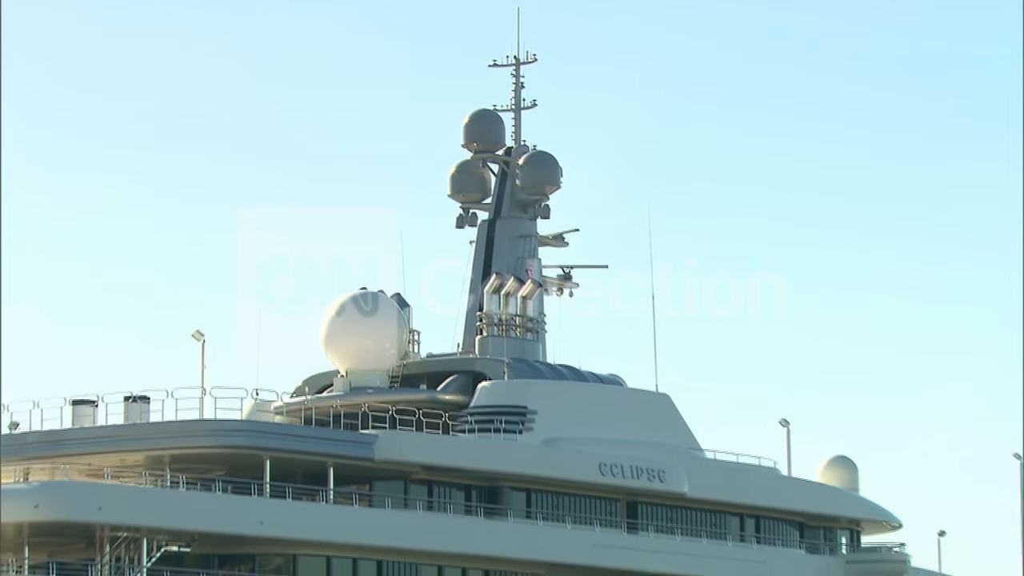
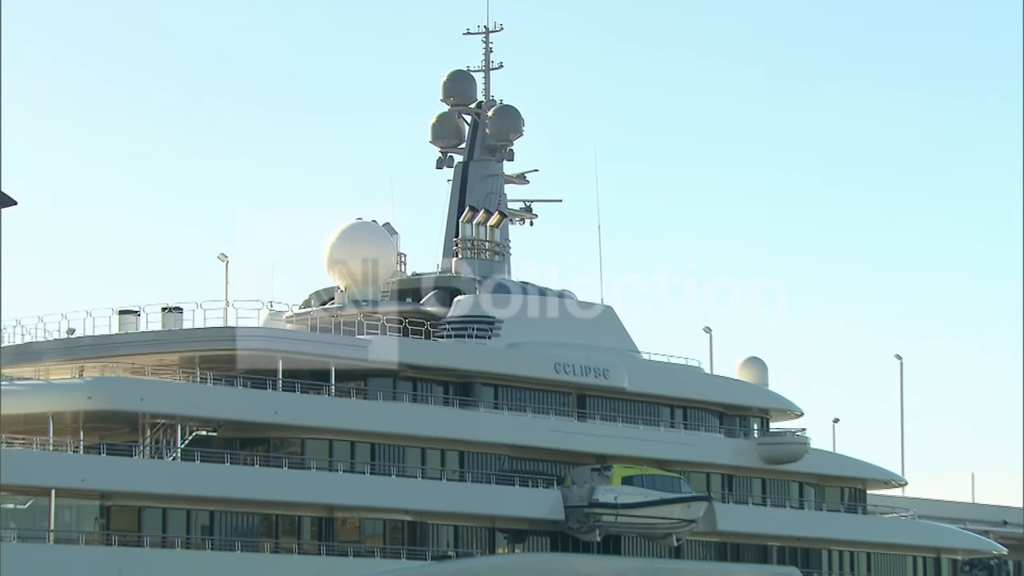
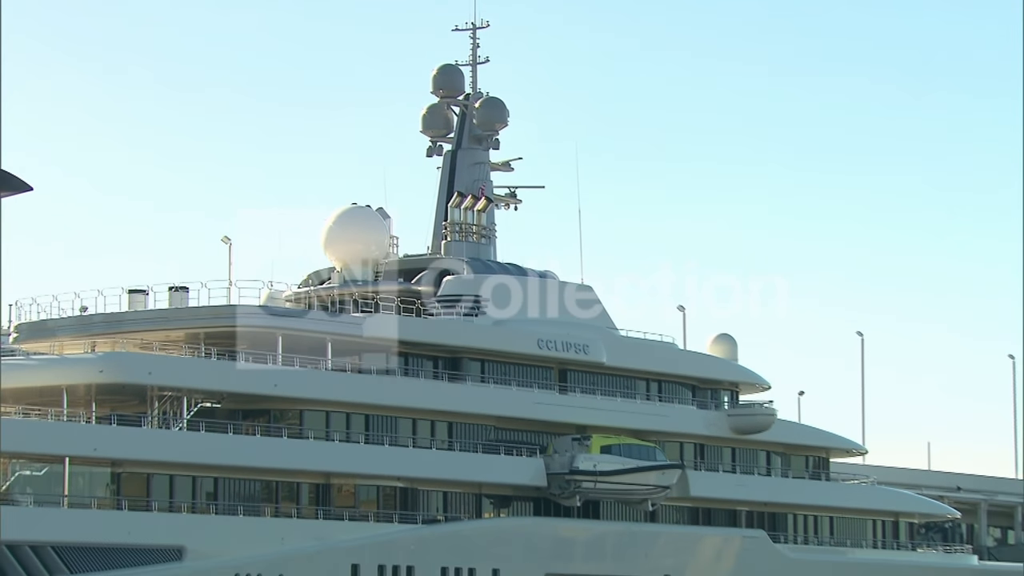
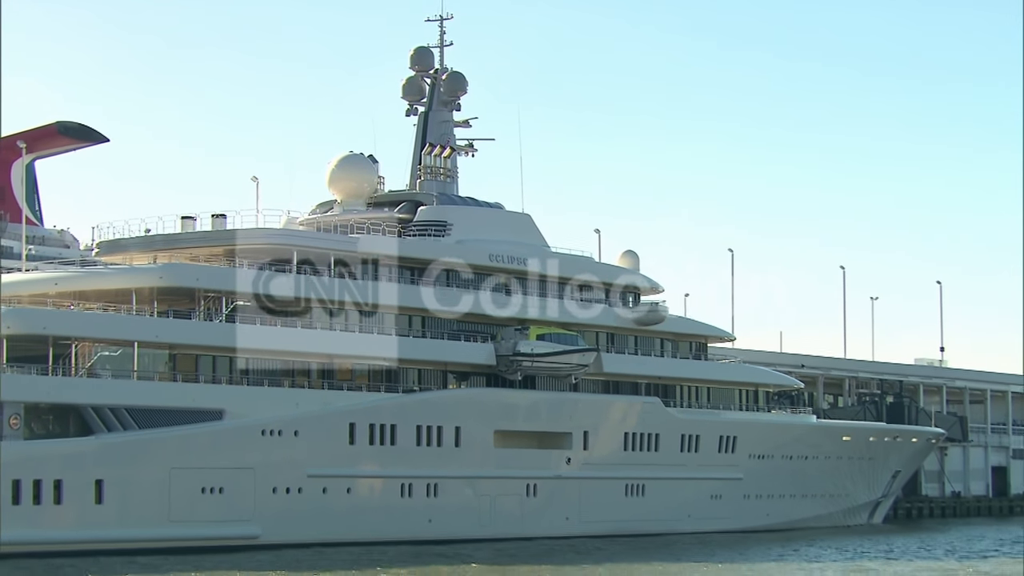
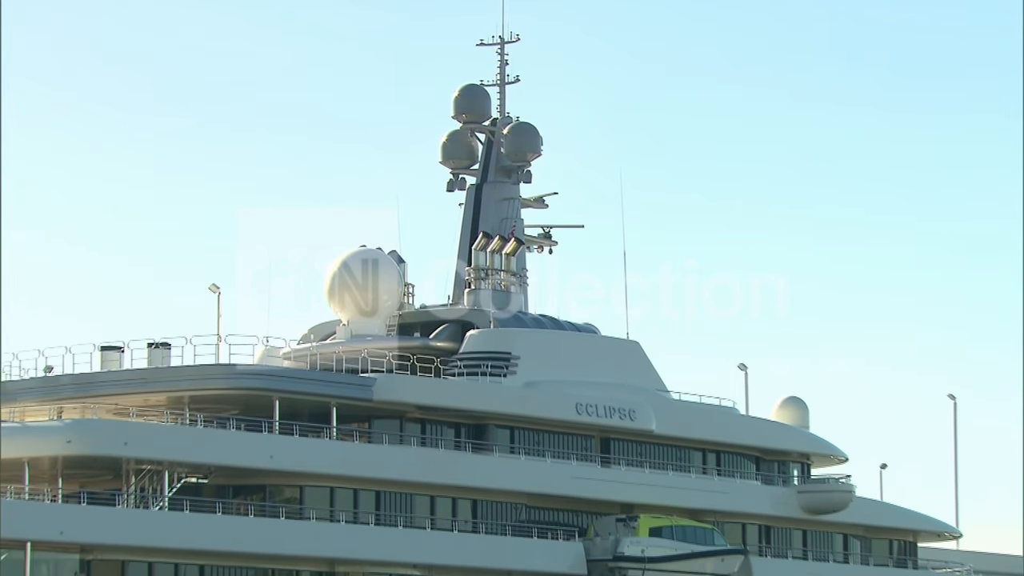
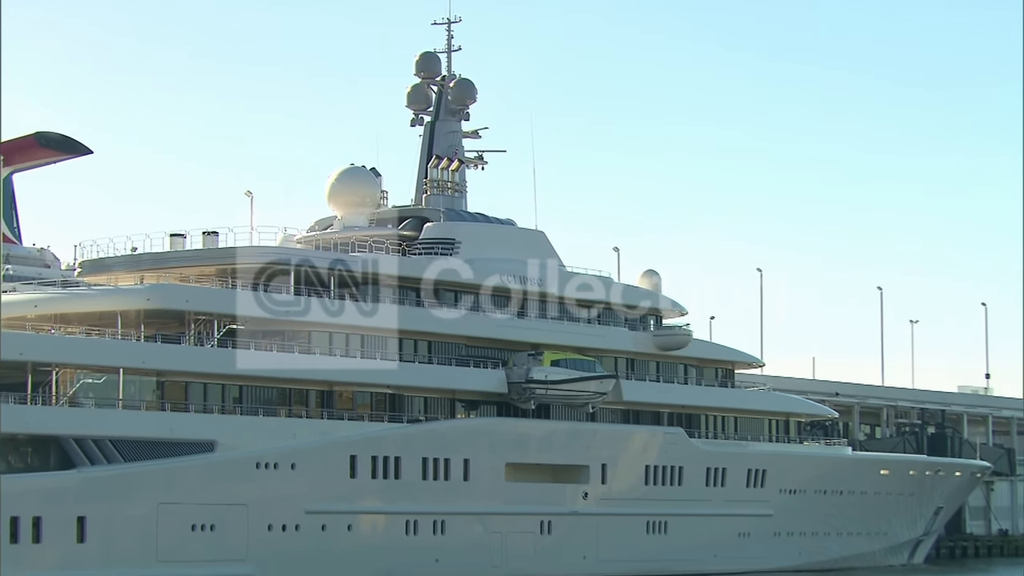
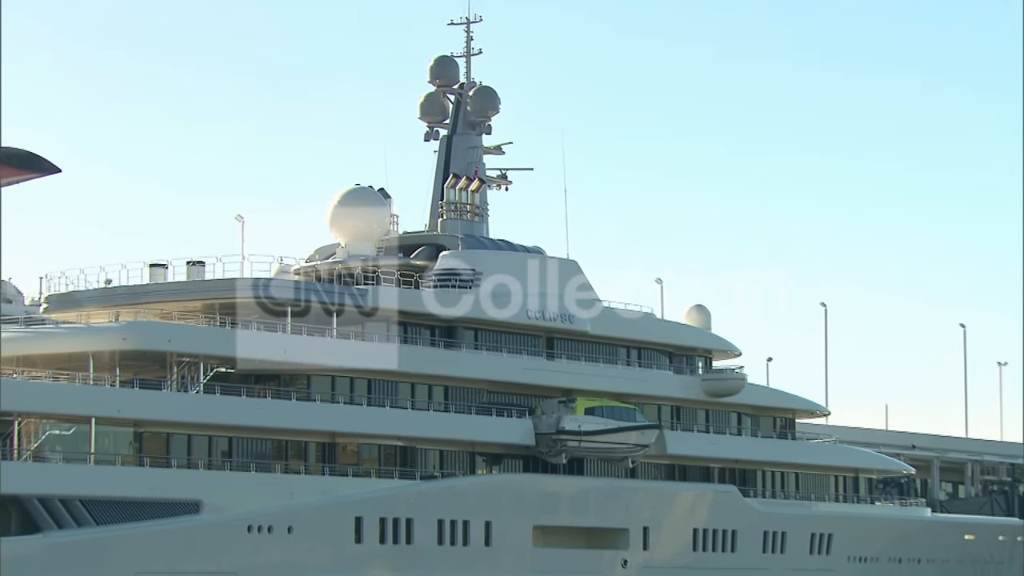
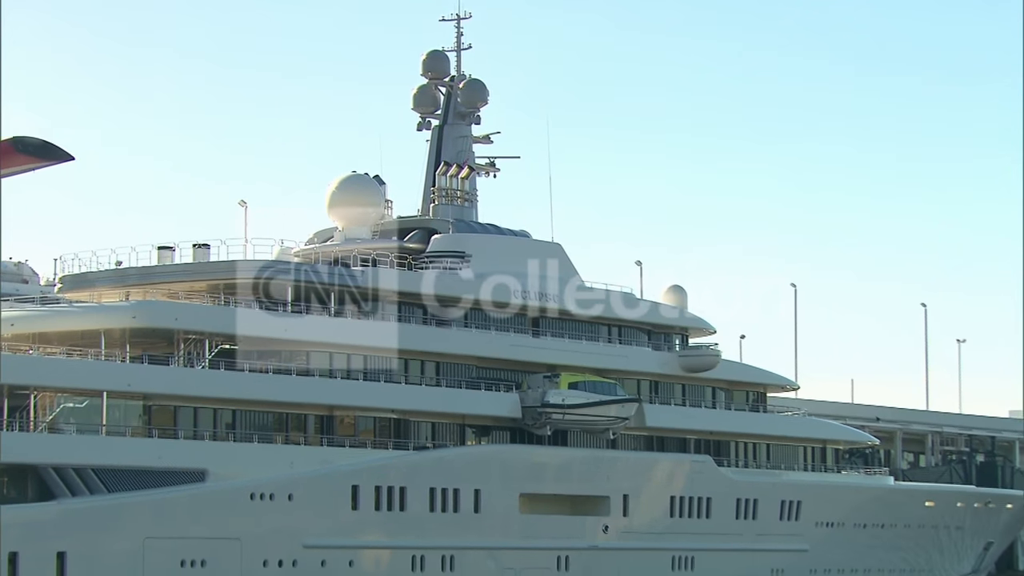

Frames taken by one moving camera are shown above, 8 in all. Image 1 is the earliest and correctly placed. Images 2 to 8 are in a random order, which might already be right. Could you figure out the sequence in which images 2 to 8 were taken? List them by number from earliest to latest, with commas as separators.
5, 2, 3, 7, 8, 6, 4
